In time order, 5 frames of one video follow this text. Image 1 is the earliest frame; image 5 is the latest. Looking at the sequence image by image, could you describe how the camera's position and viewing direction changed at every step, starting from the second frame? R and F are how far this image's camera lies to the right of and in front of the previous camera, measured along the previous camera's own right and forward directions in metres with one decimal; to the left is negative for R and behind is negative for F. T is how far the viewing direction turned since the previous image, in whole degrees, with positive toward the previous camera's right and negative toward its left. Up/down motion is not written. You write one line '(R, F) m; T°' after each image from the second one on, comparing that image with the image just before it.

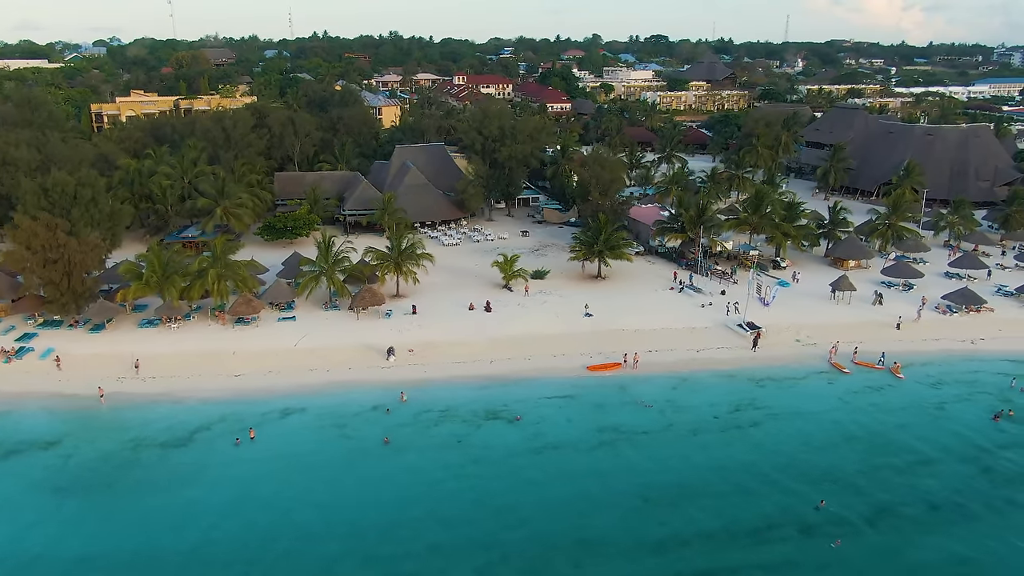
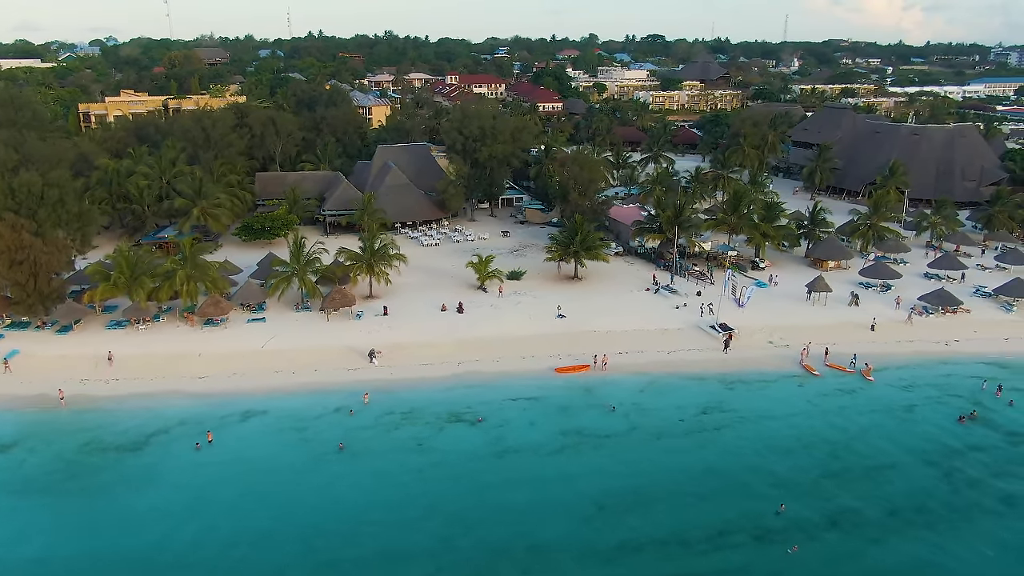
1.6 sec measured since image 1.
(+1.4, +0.3) m; 0°
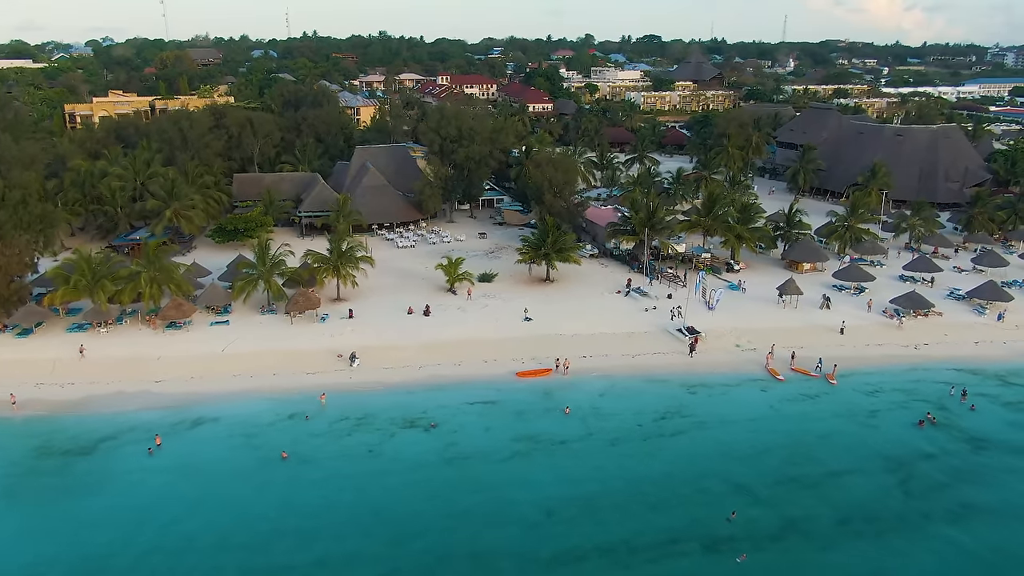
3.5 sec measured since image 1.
(+1.7, +0.3) m; 0°
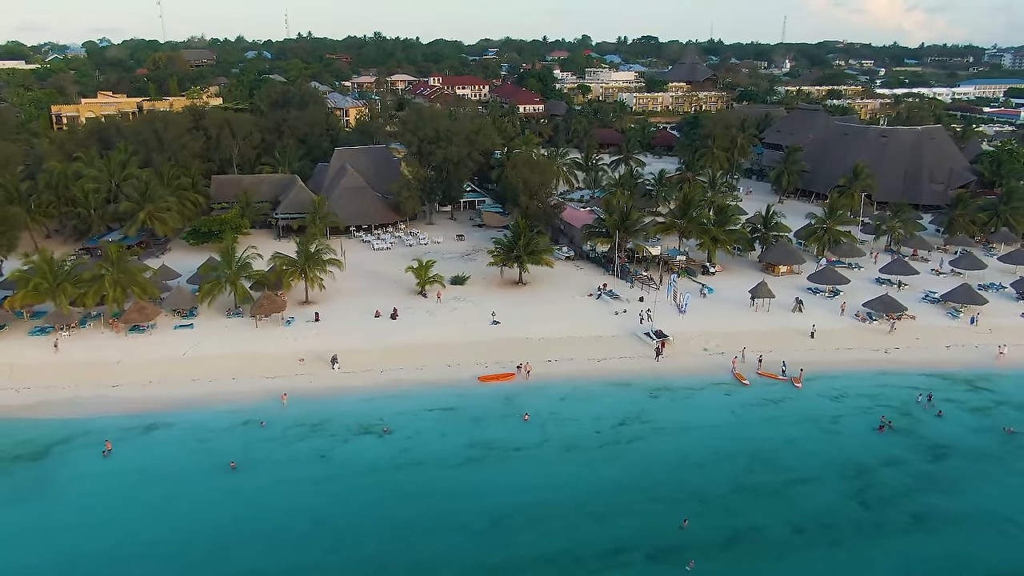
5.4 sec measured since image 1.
(+1.6, +0.3) m; 0°
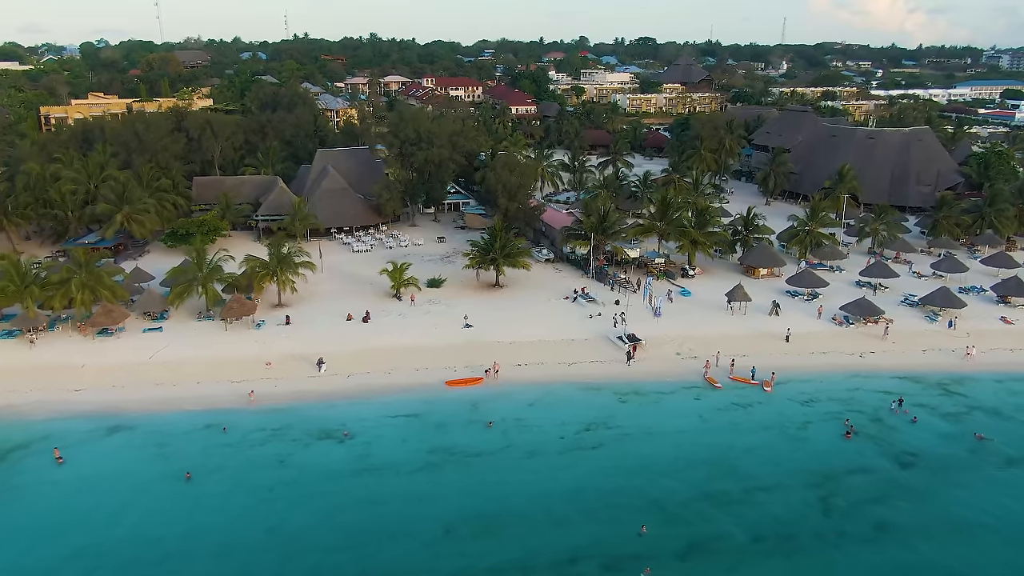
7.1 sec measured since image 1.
(+1.4, +0.3) m; 0°
